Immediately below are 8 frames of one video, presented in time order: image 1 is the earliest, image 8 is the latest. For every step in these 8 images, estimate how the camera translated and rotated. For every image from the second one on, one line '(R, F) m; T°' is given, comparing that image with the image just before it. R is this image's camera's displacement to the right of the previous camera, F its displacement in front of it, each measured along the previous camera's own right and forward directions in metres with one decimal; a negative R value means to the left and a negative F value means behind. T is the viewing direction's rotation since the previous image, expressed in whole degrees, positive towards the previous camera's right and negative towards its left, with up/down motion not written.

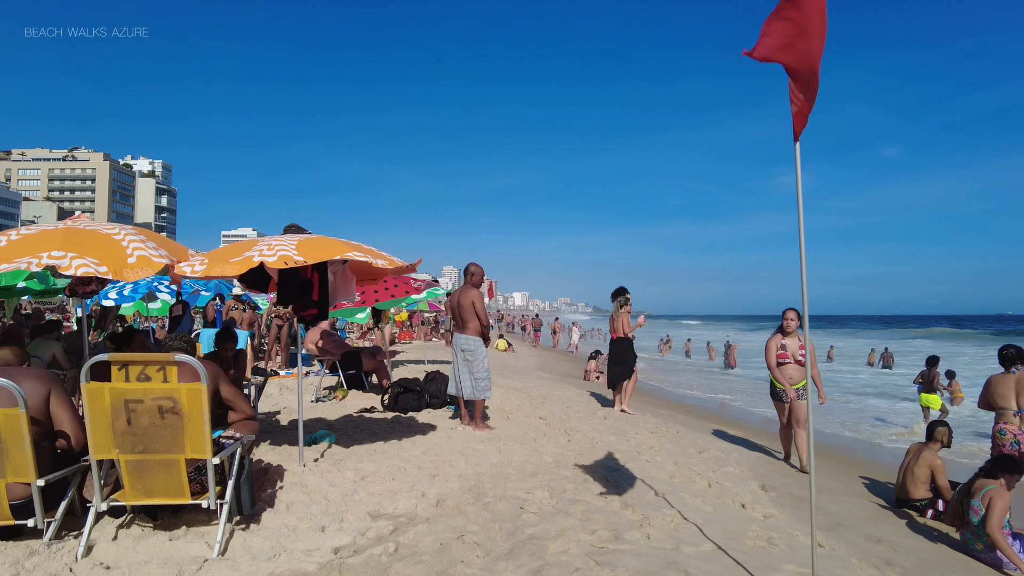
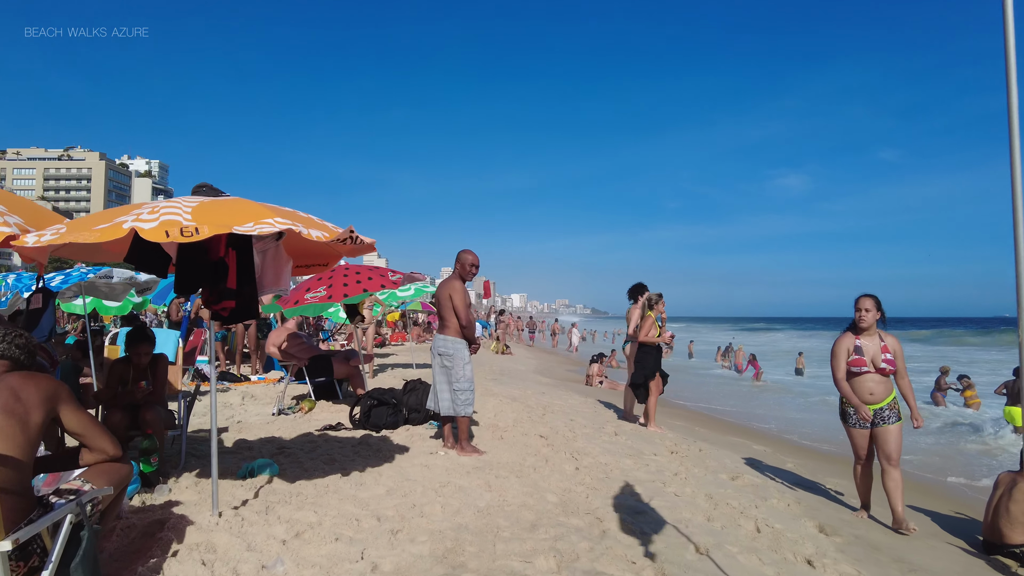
(0.0, +1.2) m; 0°
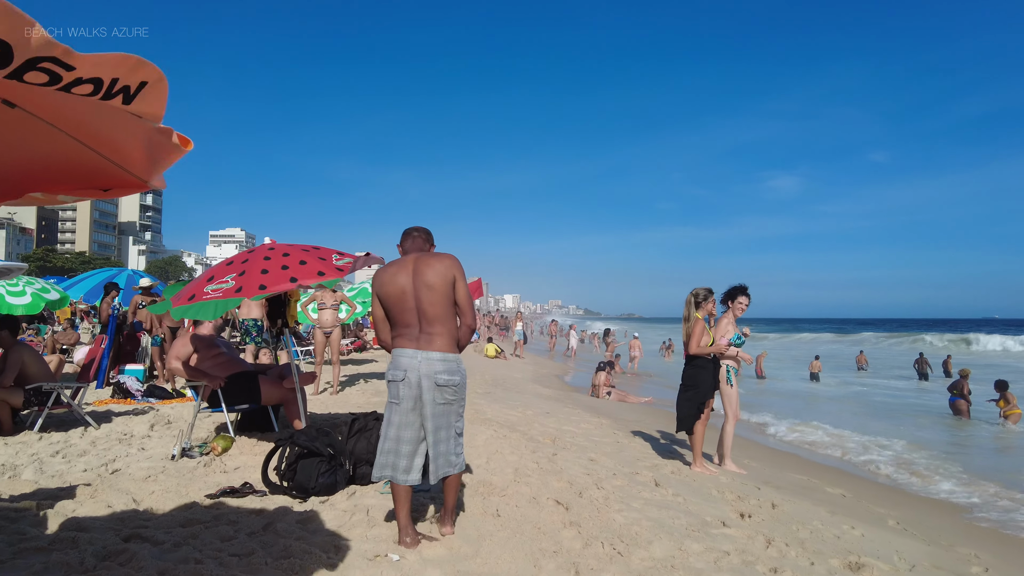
(0.0, +2.1) m; +1°
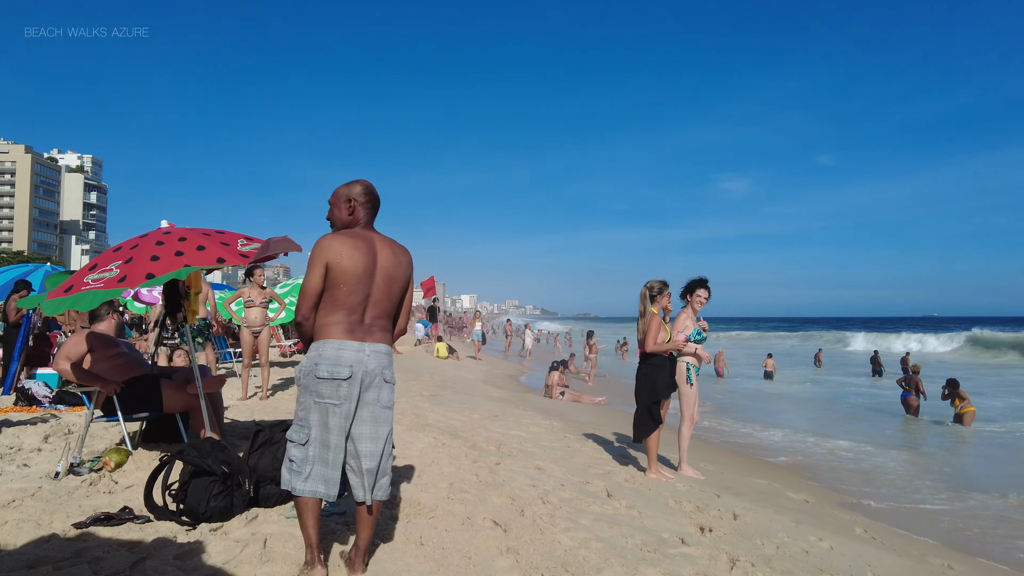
(+0.1, +0.5) m; +3°
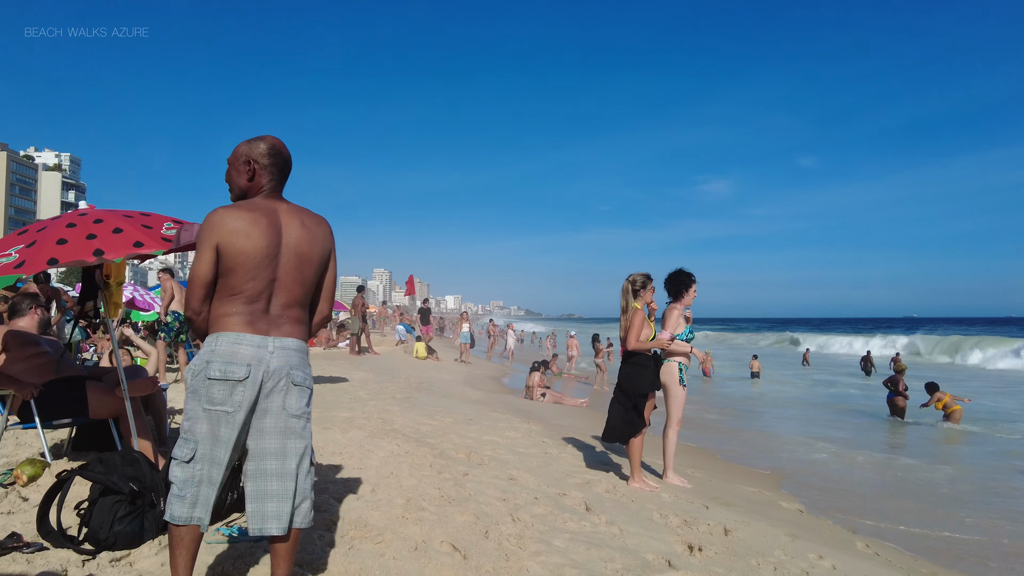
(+0.1, +0.5) m; +1°
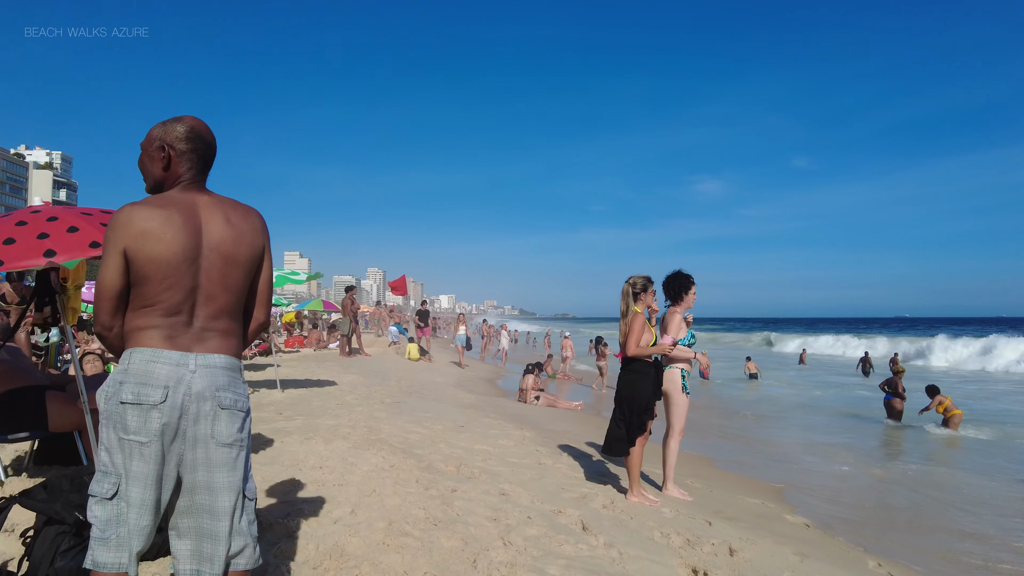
(0.0, +0.3) m; 0°
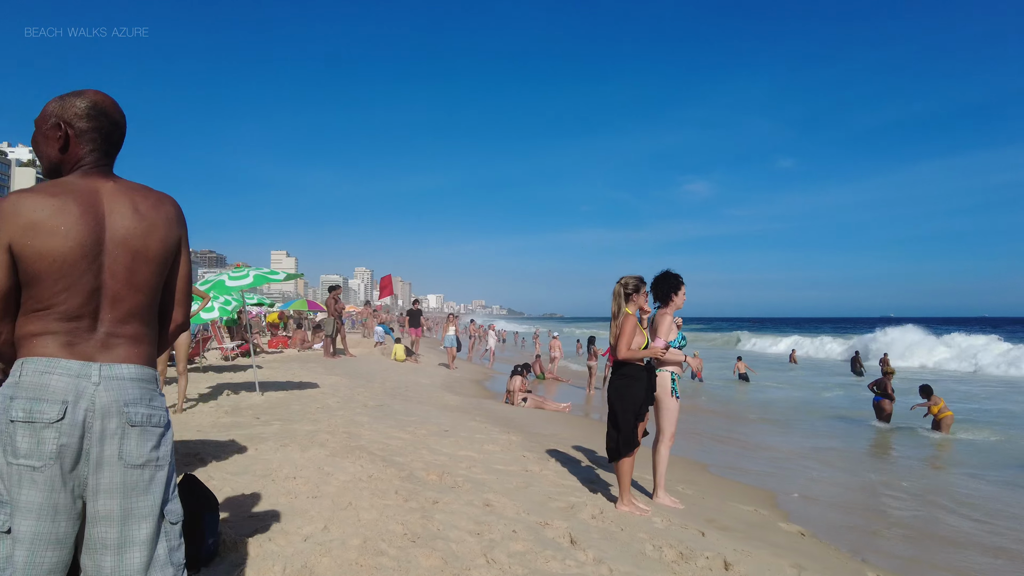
(0.0, +0.2) m; +1°
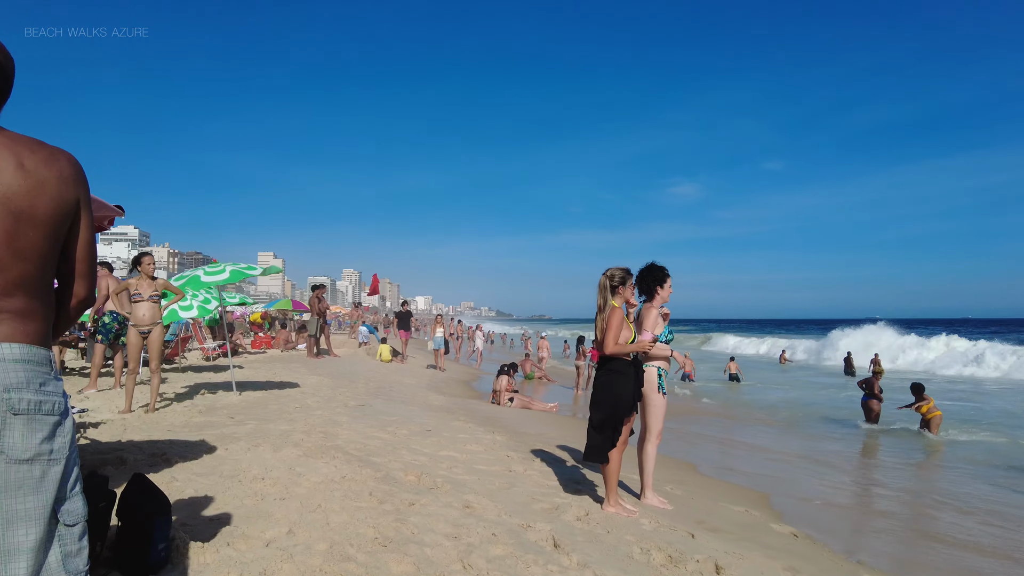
(0.0, +0.2) m; +1°
